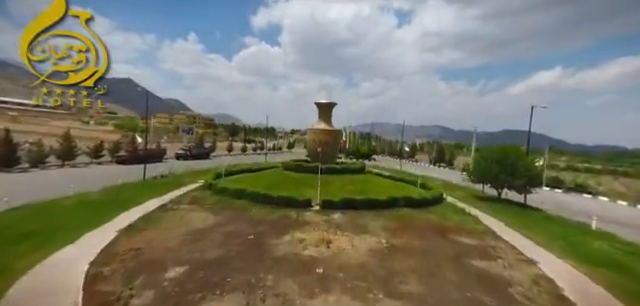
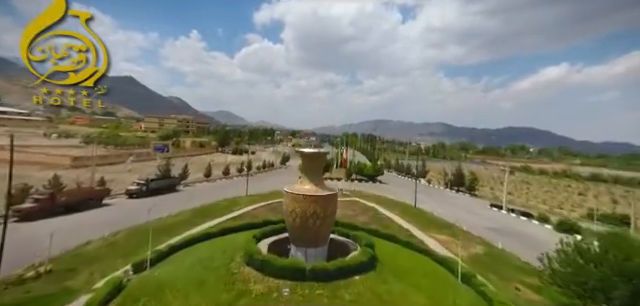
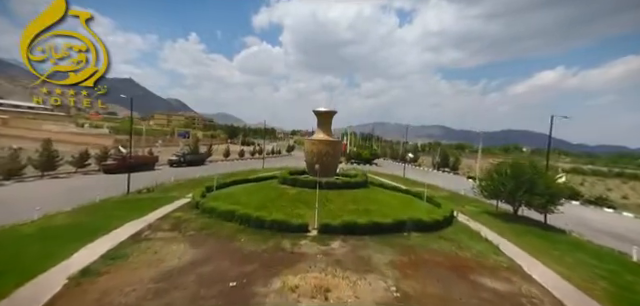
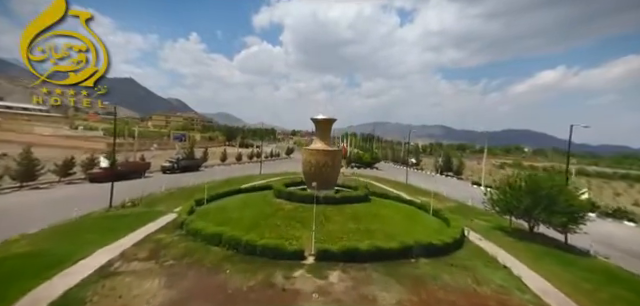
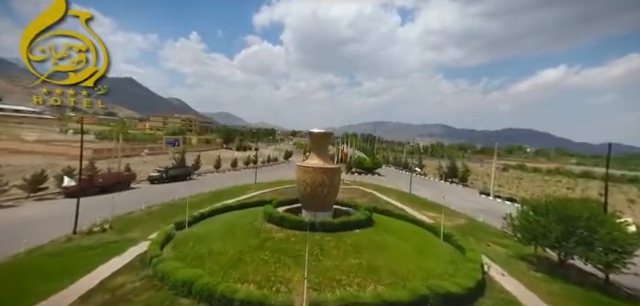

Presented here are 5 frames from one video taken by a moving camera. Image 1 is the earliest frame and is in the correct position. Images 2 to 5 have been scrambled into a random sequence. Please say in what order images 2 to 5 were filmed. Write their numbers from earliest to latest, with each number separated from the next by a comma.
3, 4, 5, 2
